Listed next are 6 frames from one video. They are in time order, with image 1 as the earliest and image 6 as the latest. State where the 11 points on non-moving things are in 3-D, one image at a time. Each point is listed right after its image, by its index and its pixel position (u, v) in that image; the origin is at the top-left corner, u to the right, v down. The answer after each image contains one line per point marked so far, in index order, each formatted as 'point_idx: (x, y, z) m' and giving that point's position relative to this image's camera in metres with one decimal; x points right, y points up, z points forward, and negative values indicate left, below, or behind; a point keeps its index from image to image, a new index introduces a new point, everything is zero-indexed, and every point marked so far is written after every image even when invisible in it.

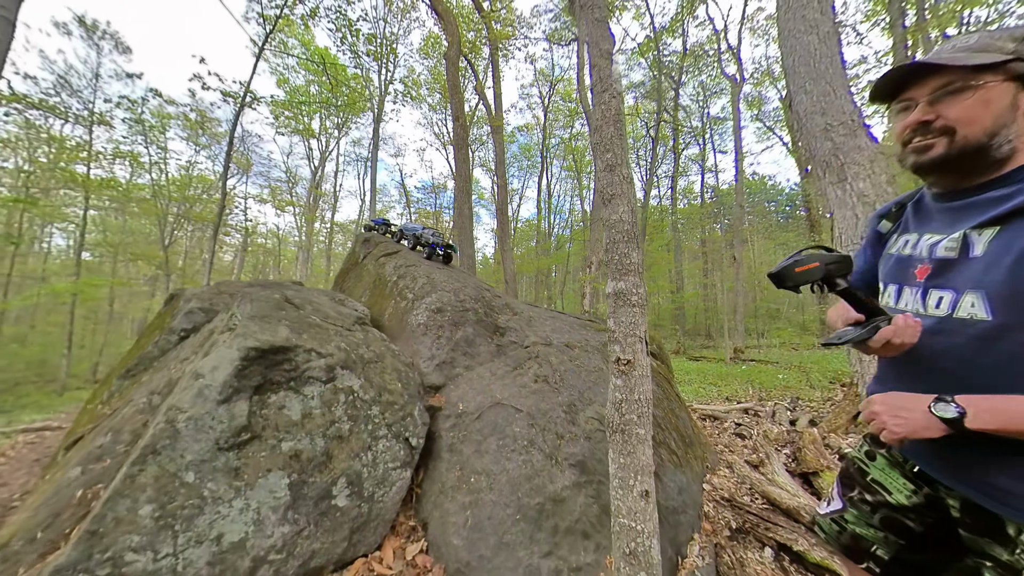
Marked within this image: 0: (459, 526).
0: (-0.3, -1.6, +2.6) m
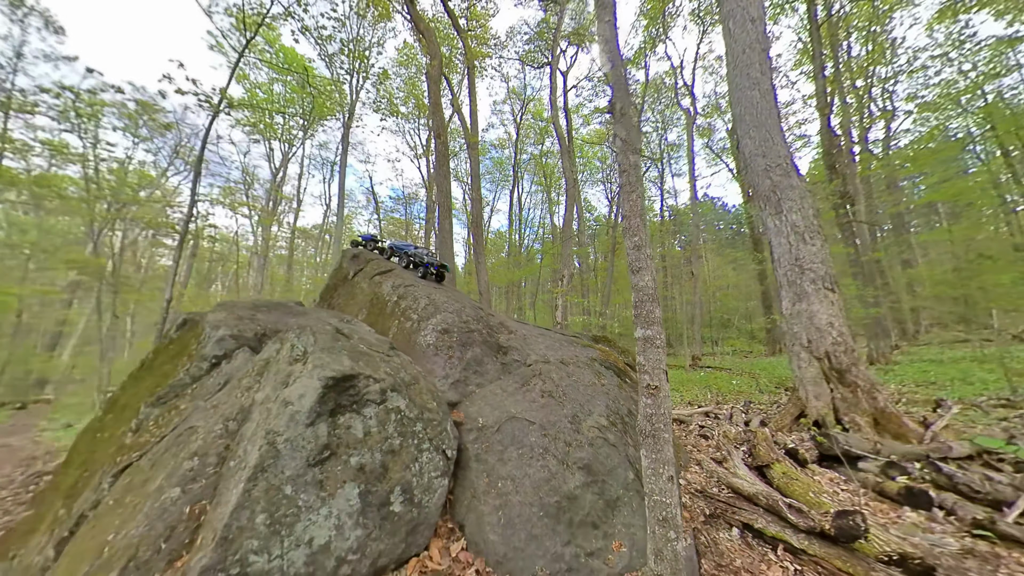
0: (-0.1, -1.9, +3.1) m
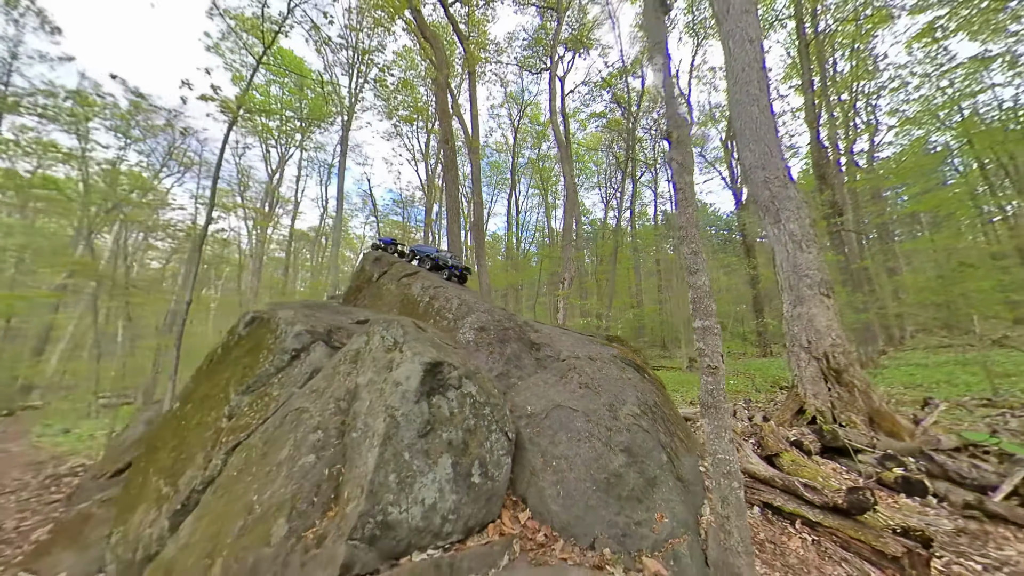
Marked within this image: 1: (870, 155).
0: (+0.4, -1.9, +3.5) m
1: (+13.0, +4.8, +13.7) m
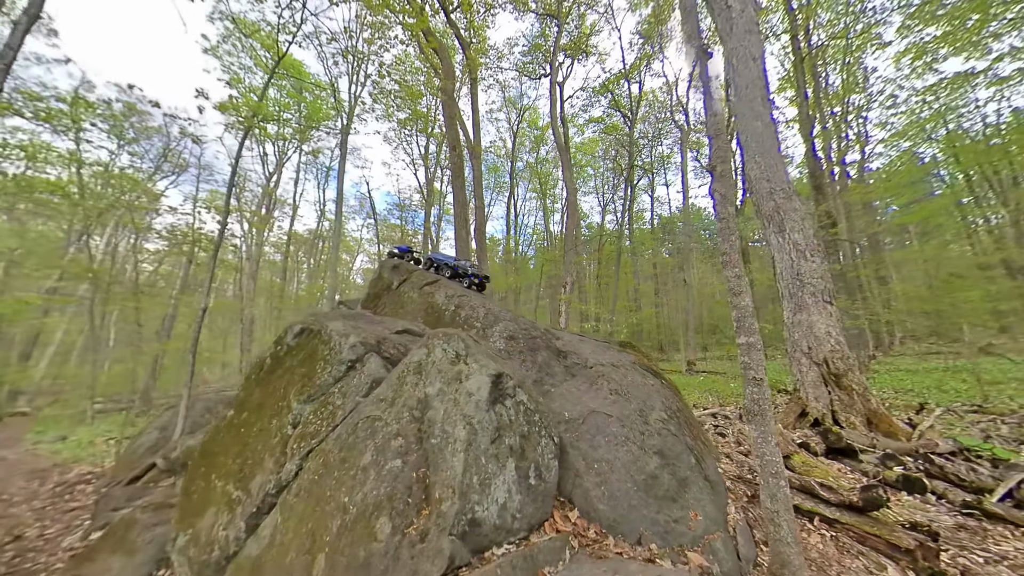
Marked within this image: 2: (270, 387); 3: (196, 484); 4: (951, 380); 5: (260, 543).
0: (+0.9, -2.1, +3.8) m
1: (+13.3, +4.5, +14.3) m
2: (-2.8, -1.1, +4.4) m
3: (-3.4, -2.1, +4.2) m
4: (+11.7, -2.4, +10.1) m
5: (-2.1, -2.1, +3.1) m
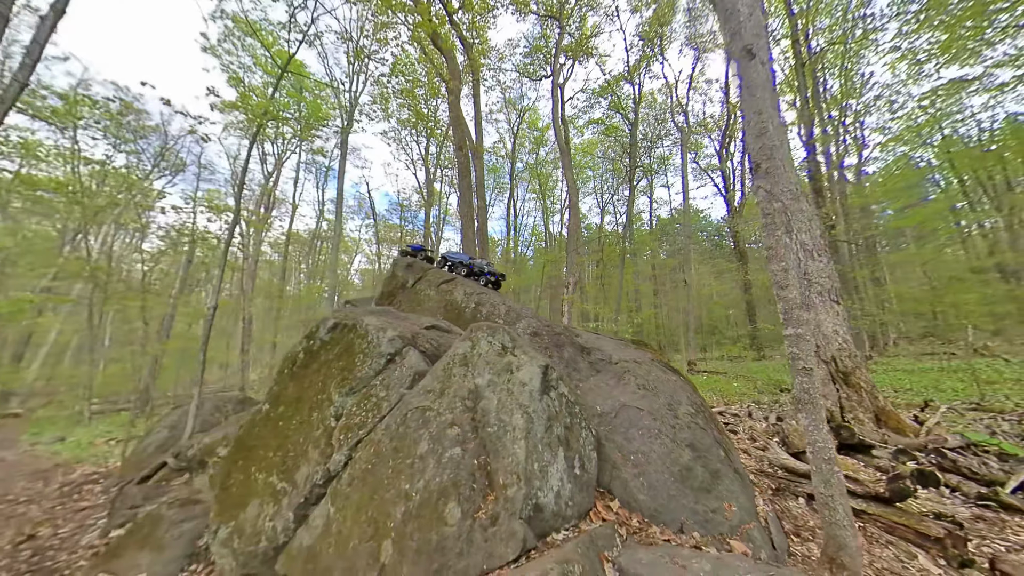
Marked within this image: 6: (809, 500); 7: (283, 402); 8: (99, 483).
0: (+1.3, -2.0, +3.8) m
1: (+13.6, +4.5, +14.5) m
2: (-2.4, -1.1, +4.4) m
3: (-3.0, -2.1, +4.2) m
4: (+12.0, -2.4, +10.3) m
5: (-1.6, -2.0, +3.1) m
6: (+3.9, -2.8, +5.0) m
7: (-2.6, -1.3, +4.4) m
8: (-10.6, -5.0, +9.8) m
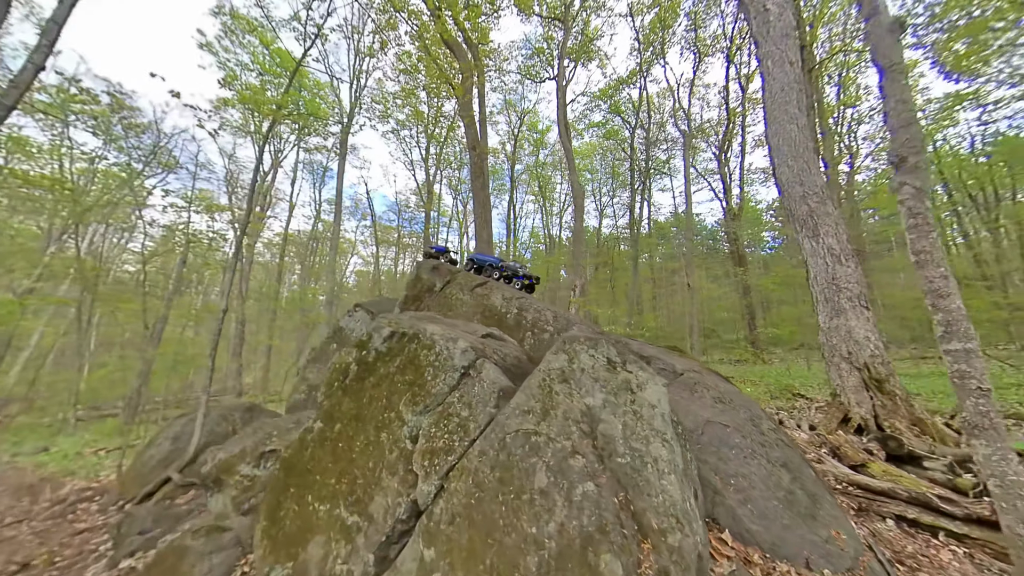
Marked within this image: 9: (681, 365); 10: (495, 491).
0: (+2.2, -2.1, +3.5) m
1: (+14.2, +4.3, +14.5) m
2: (-1.5, -1.1, +3.9) m
3: (-2.2, -2.1, +3.7) m
4: (+12.7, -2.6, +10.2) m
5: (-0.8, -2.1, +2.7) m
6: (+4.7, -2.9, +4.7) m
7: (-1.7, -1.4, +3.9) m
8: (-9.9, -5.1, +9.1) m
9: (+2.5, -1.2, +5.6) m
10: (-0.2, -1.4, +2.7) m
